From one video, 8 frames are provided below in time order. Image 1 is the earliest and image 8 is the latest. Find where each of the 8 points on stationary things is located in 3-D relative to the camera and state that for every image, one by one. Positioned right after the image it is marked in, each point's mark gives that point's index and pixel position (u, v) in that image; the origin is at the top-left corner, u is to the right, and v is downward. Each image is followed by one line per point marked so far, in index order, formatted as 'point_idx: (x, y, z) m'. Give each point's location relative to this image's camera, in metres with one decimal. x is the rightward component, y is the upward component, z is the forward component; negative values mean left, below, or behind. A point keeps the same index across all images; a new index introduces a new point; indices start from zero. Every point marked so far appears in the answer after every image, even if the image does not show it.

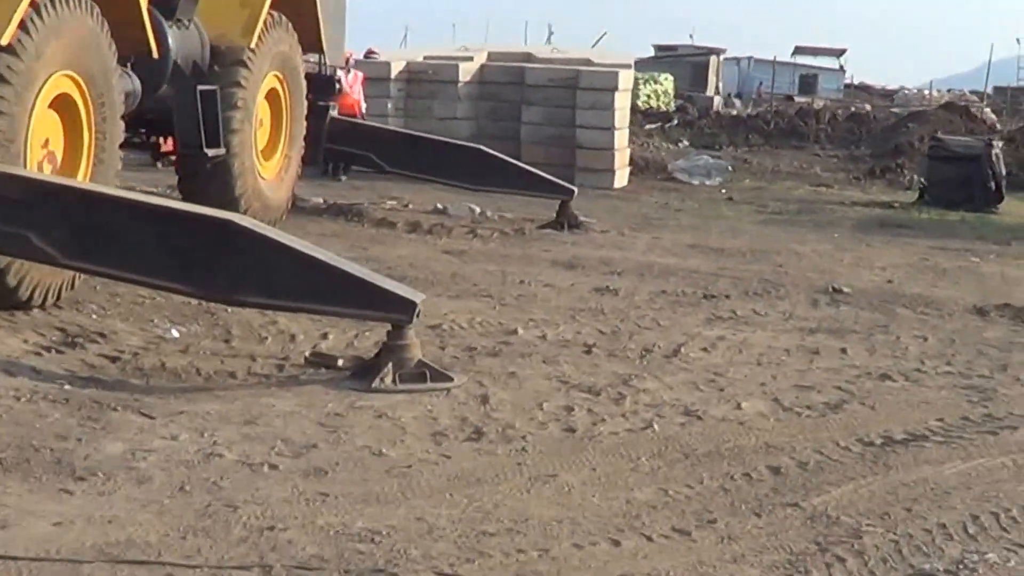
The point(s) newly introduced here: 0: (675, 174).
0: (+1.5, +0.9, +15.4) m
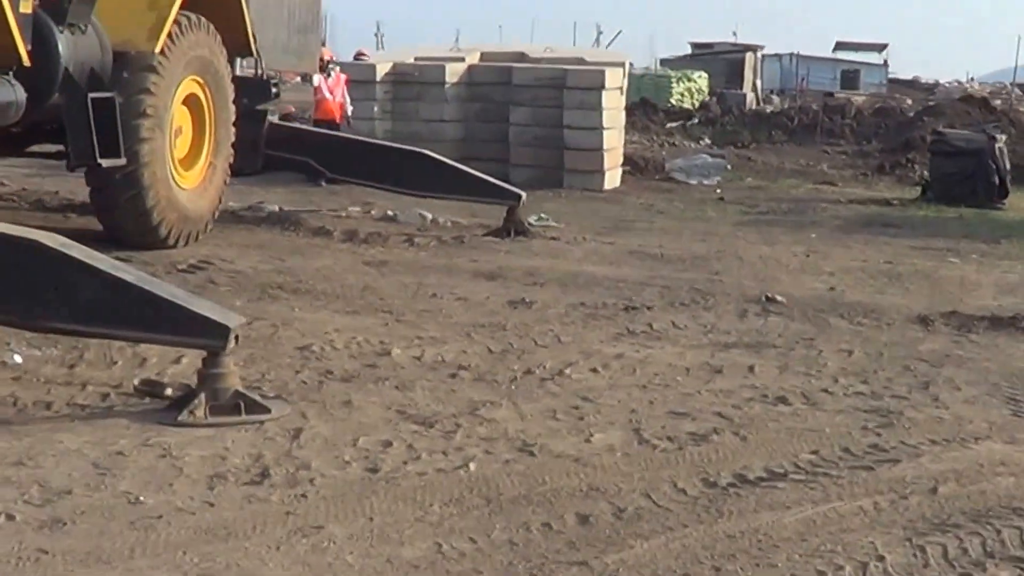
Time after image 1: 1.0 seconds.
0: (+1.3, +0.8, +14.4) m
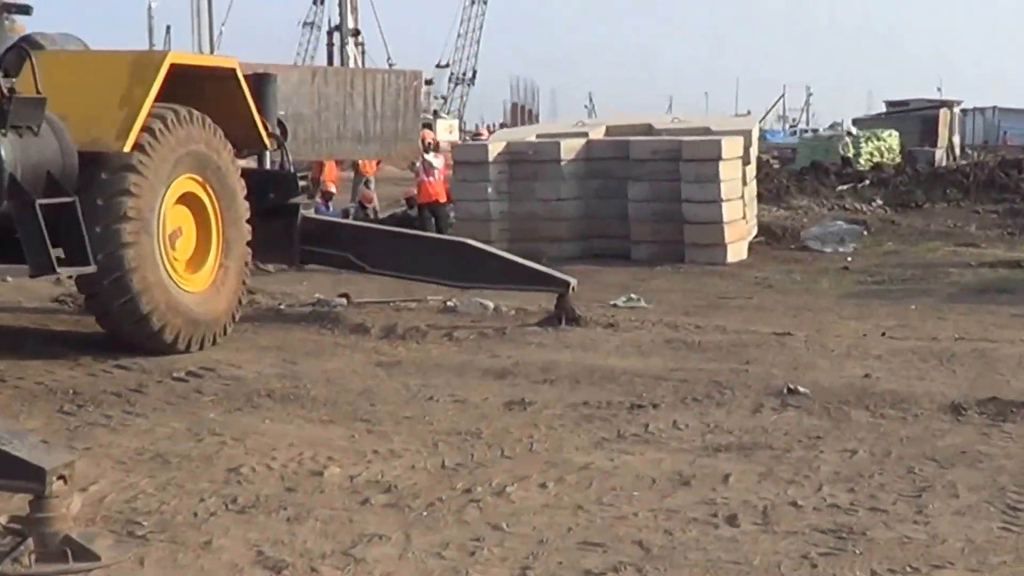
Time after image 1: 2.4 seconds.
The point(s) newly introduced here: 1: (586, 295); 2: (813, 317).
0: (+2.0, +0.3, +13.2) m
1: (+0.5, 0.0, +12.2) m
2: (+1.5, -0.1, +10.0) m
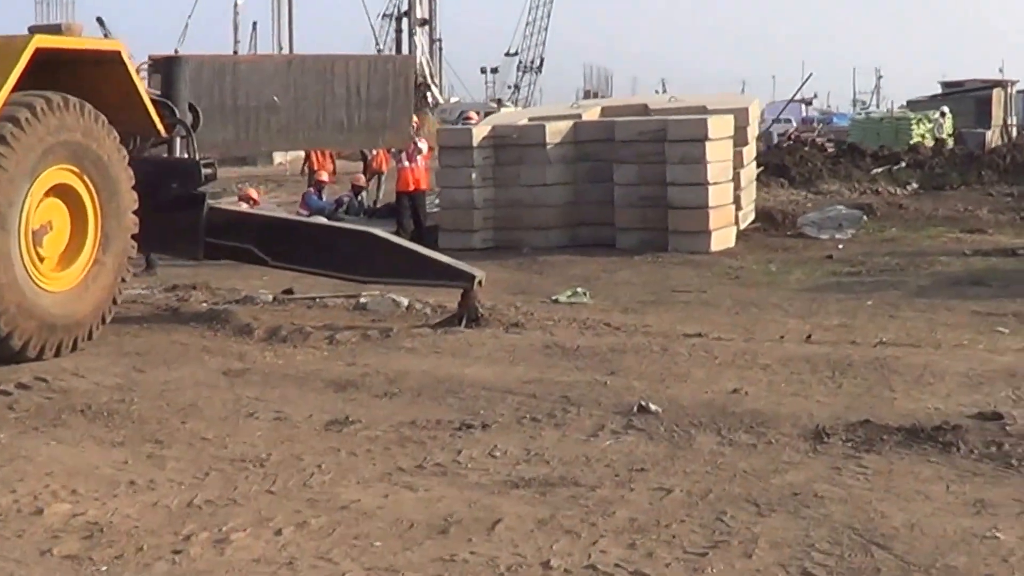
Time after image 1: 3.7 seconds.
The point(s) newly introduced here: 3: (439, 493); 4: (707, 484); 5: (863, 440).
0: (+1.7, +0.3, +11.8) m
1: (+0.1, 0.0, +11.0) m
2: (+1.0, -0.1, +8.7) m
3: (-0.2, -0.6, +5.7) m
4: (+0.5, -0.5, +5.4) m
5: (+1.0, -0.4, +5.7) m
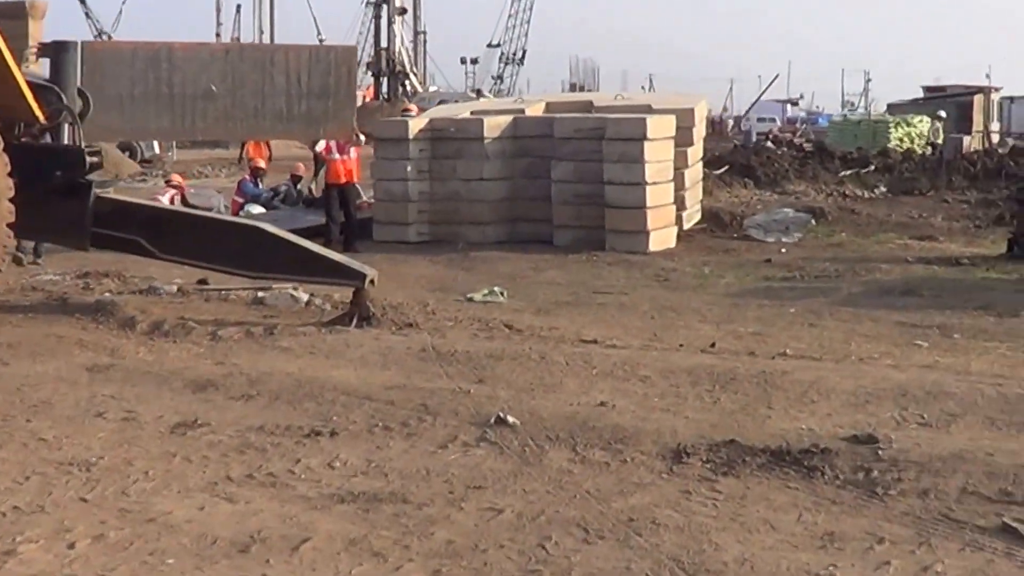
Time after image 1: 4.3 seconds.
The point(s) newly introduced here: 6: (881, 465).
0: (+1.3, +0.3, +11.4) m
1: (-0.3, +0.1, +10.5) m
2: (+0.6, -0.1, +8.2) m
3: (-0.6, -0.6, +5.2) m
4: (+0.1, -0.5, +4.9) m
5: (+0.5, -0.4, +5.2) m
6: (+0.9, -0.4, +5.0) m
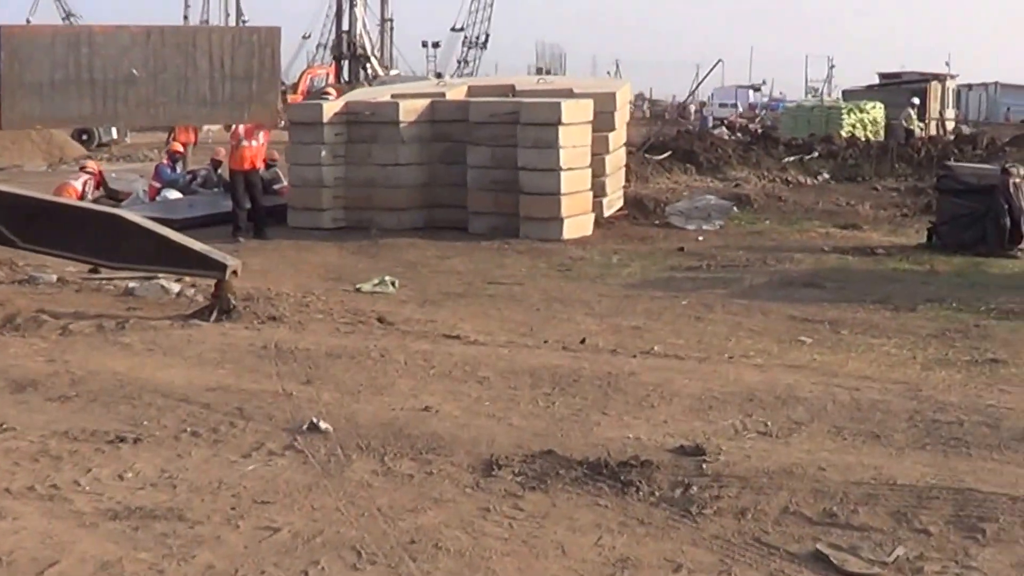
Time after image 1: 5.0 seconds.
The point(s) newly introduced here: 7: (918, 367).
0: (+0.8, +0.4, +10.9) m
1: (-0.8, +0.1, +10.0) m
2: (+0.1, -0.1, +7.7) m
3: (-1.1, -0.5, +4.7) m
4: (-0.4, -0.5, +4.4) m
5: (+0.1, -0.4, +4.7) m
6: (+0.4, -0.4, +4.5) m
7: (+1.2, -0.2, +6.0) m
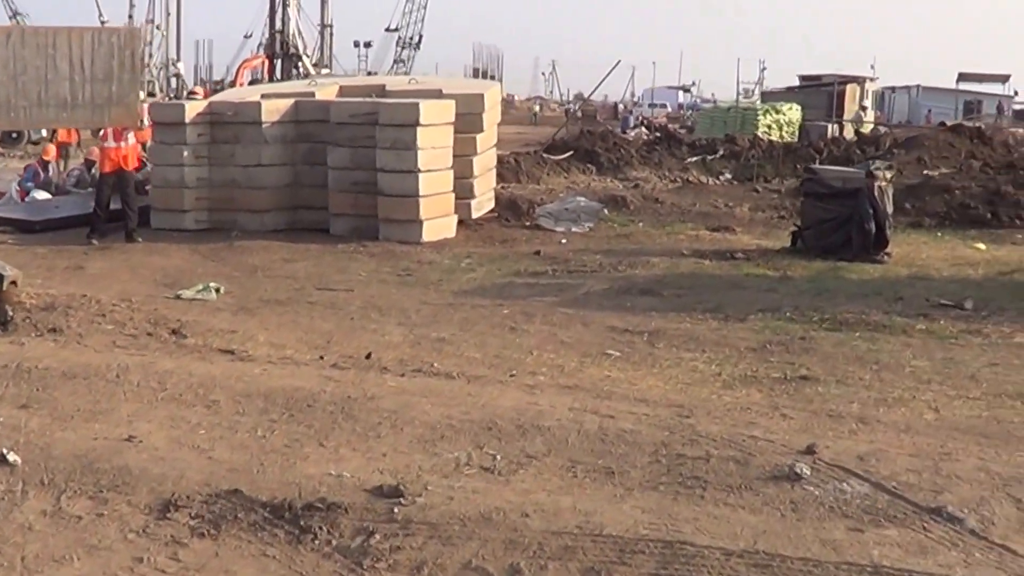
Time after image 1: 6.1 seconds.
0: (+0.1, +0.3, +10.2) m
1: (-1.5, +0.1, +9.4) m
2: (-0.6, -0.1, +7.1) m
3: (-1.8, -0.6, +4.0) m
4: (-1.1, -0.5, +3.8) m
5: (-0.6, -0.5, +4.1) m
6: (-0.2, -0.5, +3.8) m
7: (+0.5, -0.3, +5.4) m
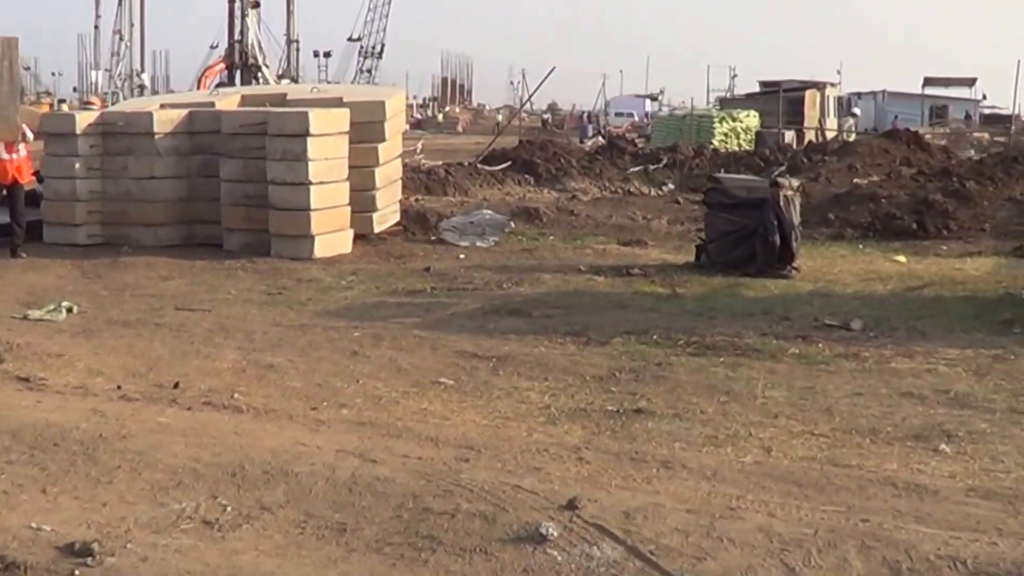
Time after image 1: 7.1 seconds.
0: (-0.3, +0.2, +9.6) m
1: (-1.9, 0.0, +8.8) m
2: (-1.0, -0.2, +6.5) m
3: (-2.3, -0.6, +3.5) m
4: (-1.6, -0.6, +3.2) m
5: (-1.1, -0.5, +3.5) m
6: (-0.7, -0.5, +3.3) m
7: (+0.1, -0.3, +4.8) m
